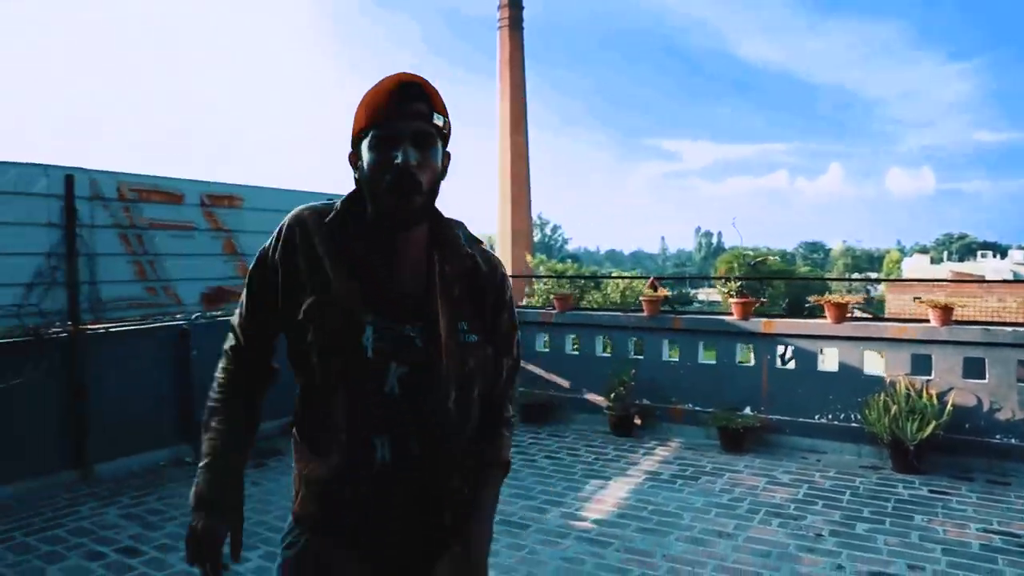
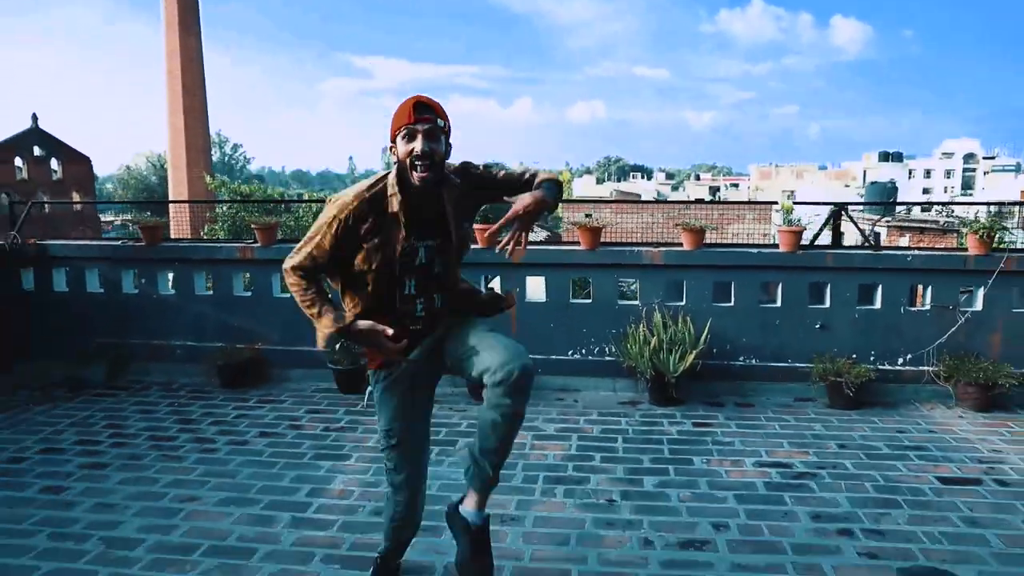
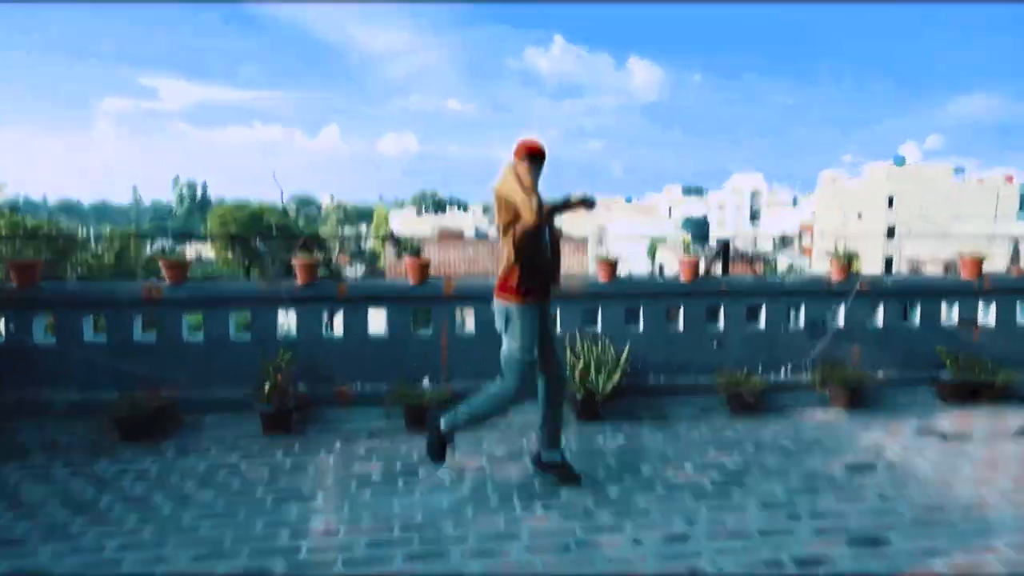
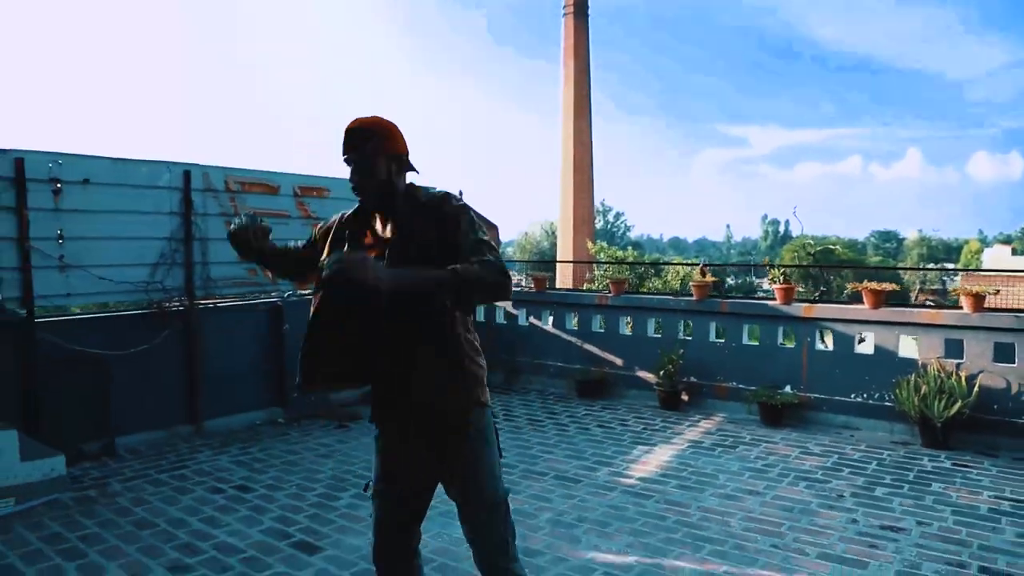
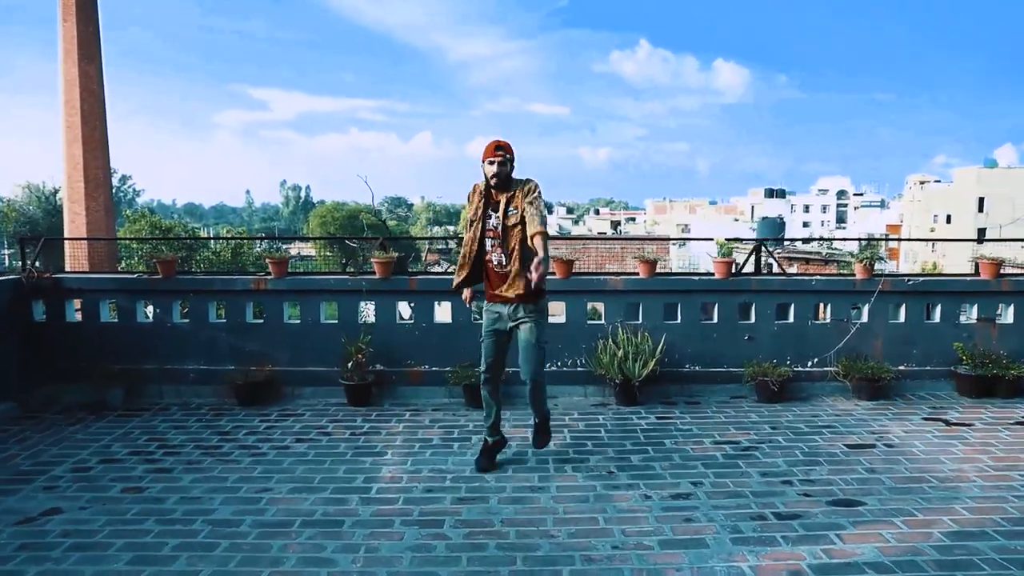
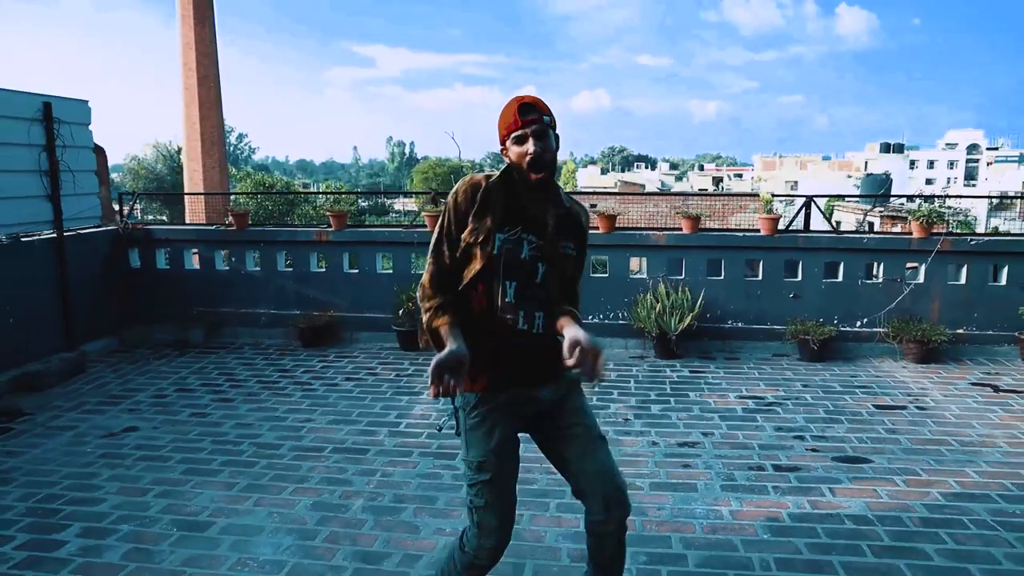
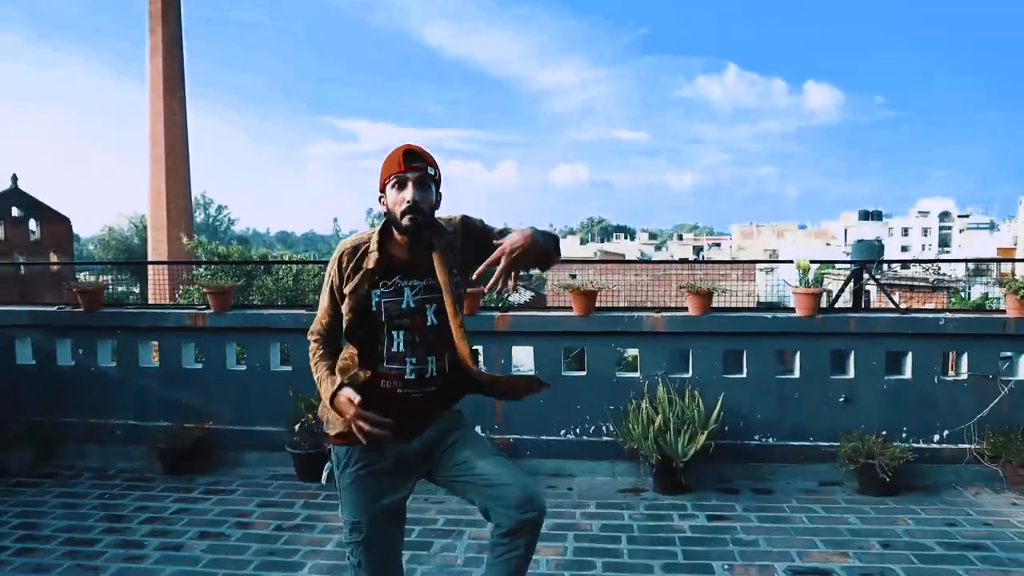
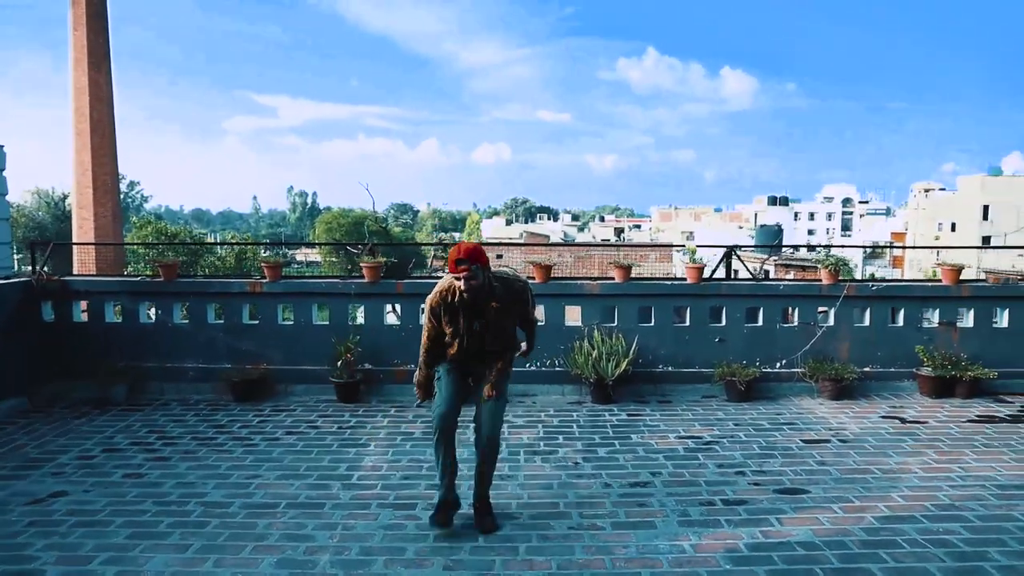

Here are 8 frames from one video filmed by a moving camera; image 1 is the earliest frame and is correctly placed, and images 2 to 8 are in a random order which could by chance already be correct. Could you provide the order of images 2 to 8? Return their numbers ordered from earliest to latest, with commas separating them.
4, 7, 2, 6, 8, 5, 3
